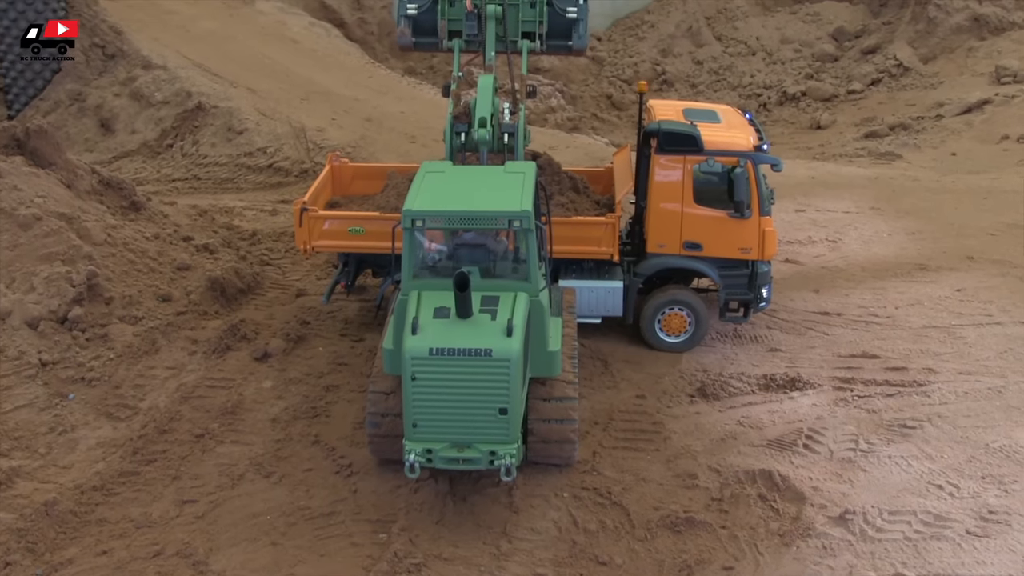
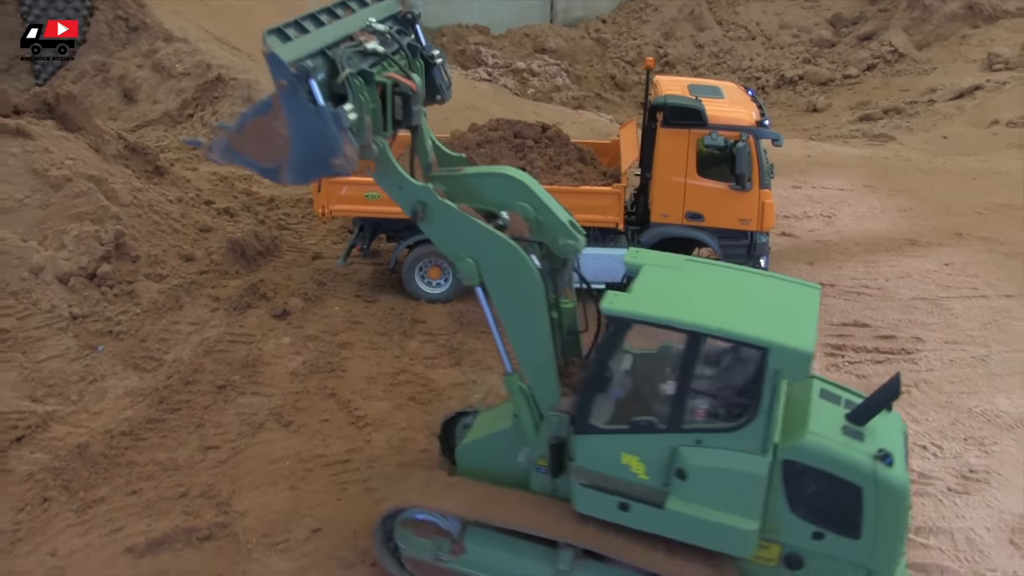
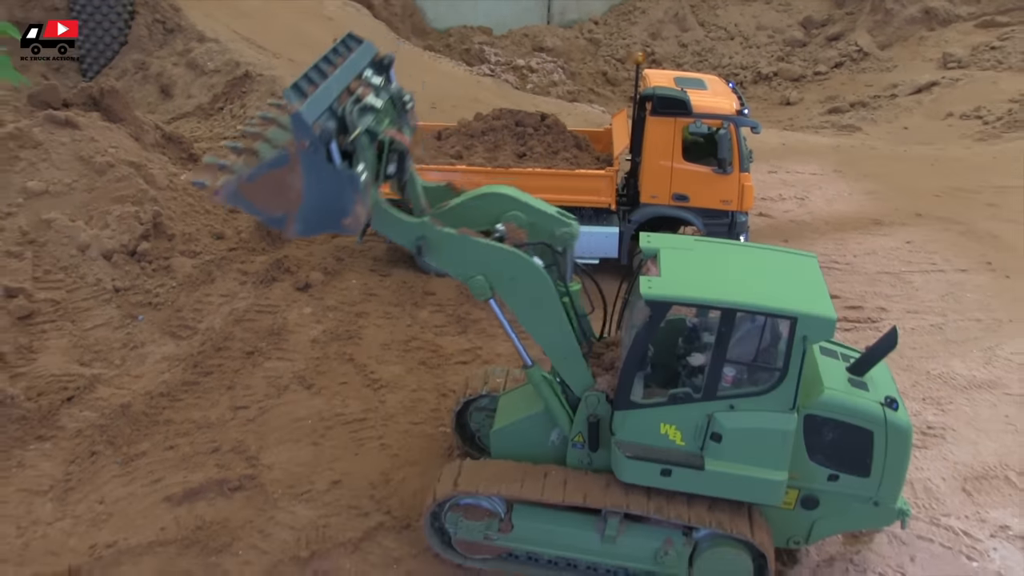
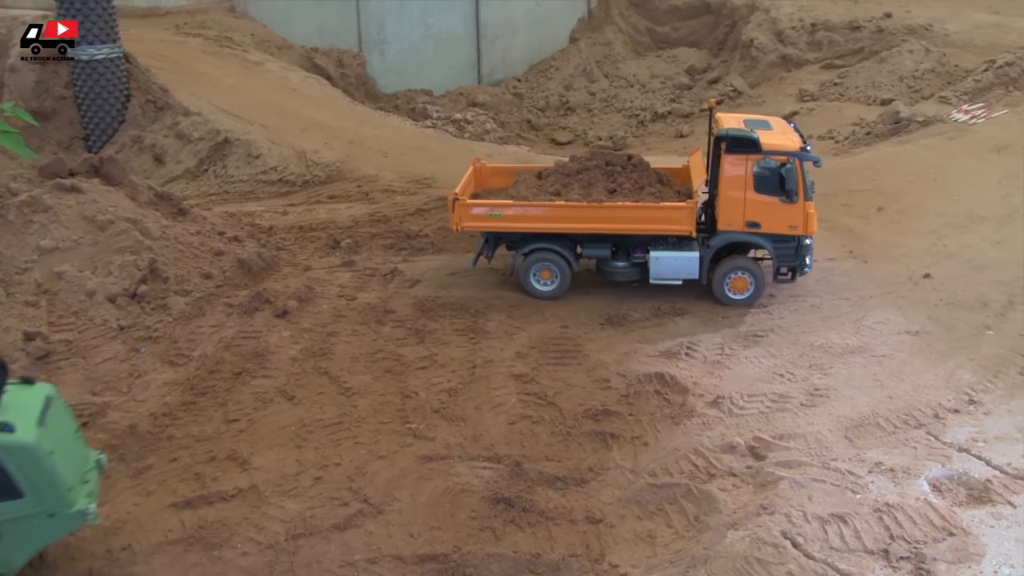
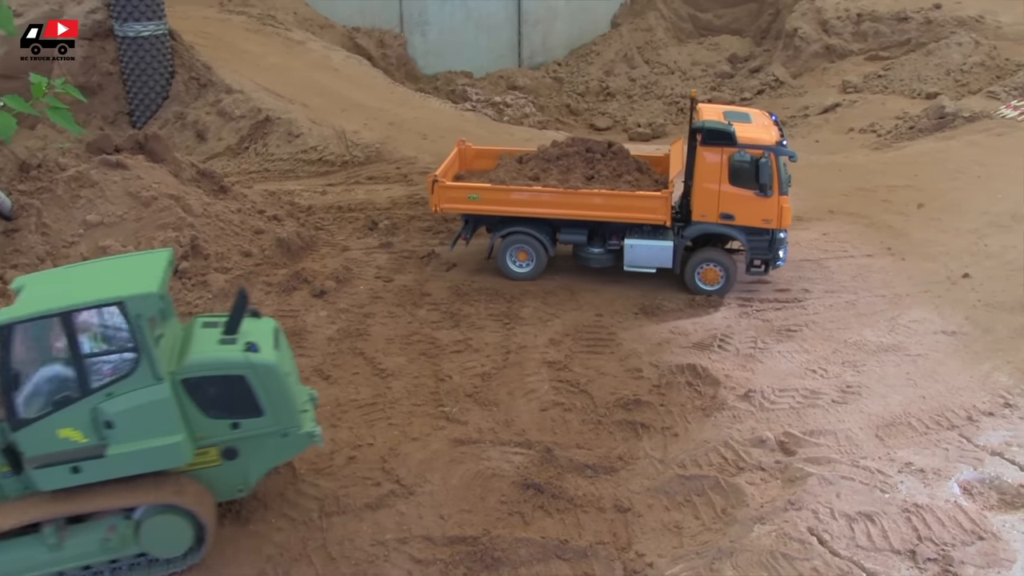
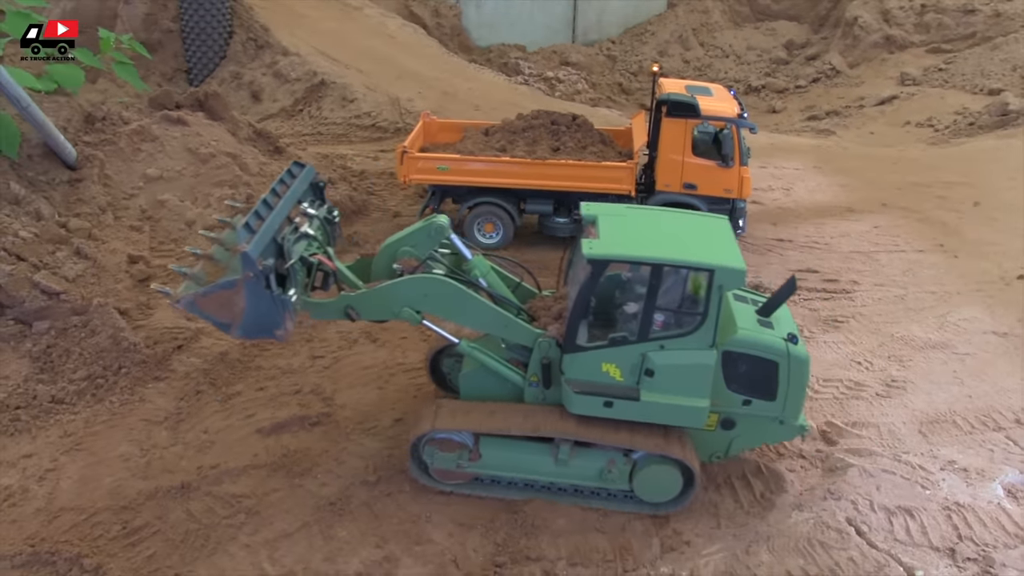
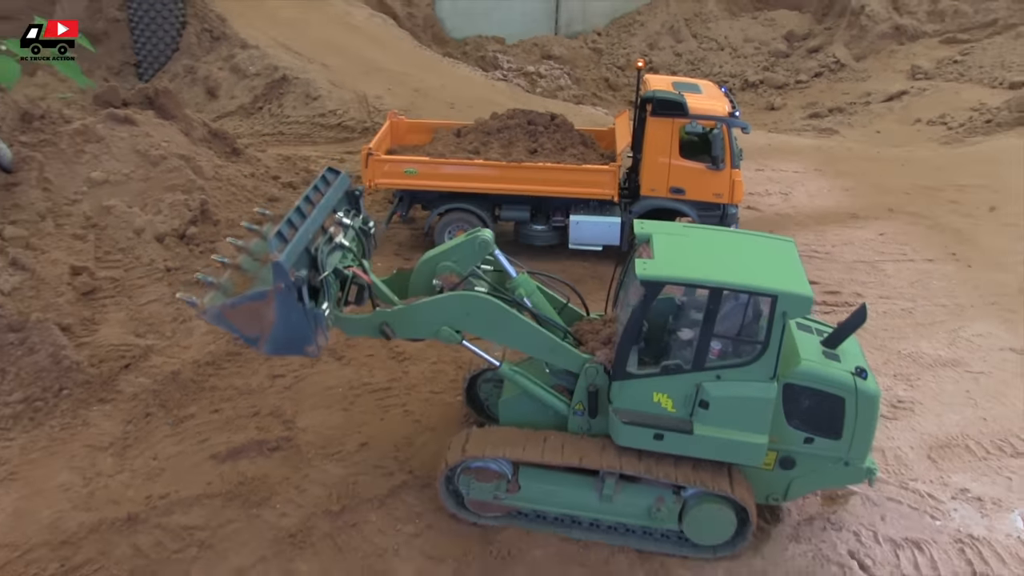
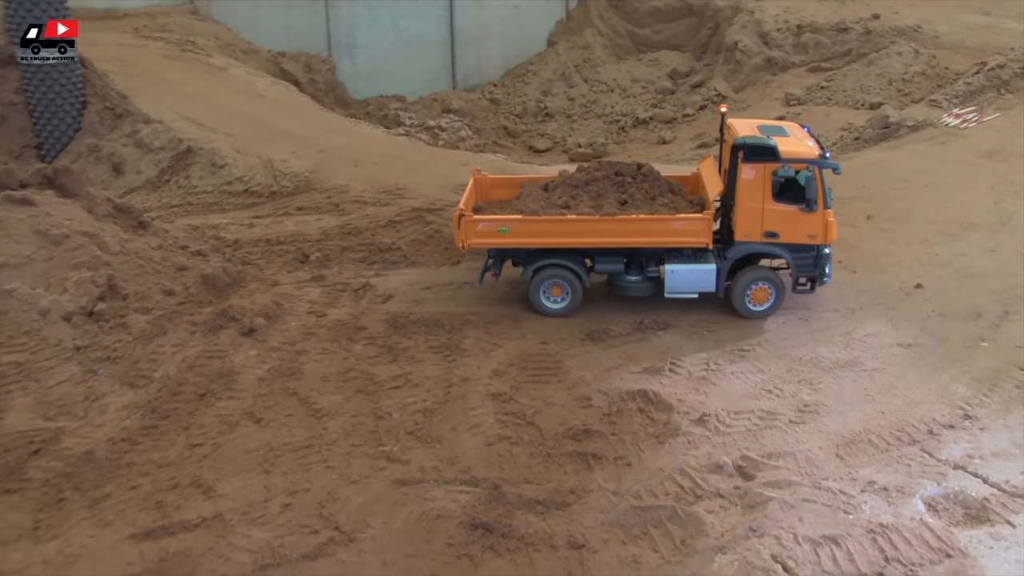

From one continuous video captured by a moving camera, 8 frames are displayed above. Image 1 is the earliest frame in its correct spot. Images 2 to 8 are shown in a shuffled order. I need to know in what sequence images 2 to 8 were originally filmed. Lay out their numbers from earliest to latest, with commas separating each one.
2, 3, 7, 6, 5, 4, 8
